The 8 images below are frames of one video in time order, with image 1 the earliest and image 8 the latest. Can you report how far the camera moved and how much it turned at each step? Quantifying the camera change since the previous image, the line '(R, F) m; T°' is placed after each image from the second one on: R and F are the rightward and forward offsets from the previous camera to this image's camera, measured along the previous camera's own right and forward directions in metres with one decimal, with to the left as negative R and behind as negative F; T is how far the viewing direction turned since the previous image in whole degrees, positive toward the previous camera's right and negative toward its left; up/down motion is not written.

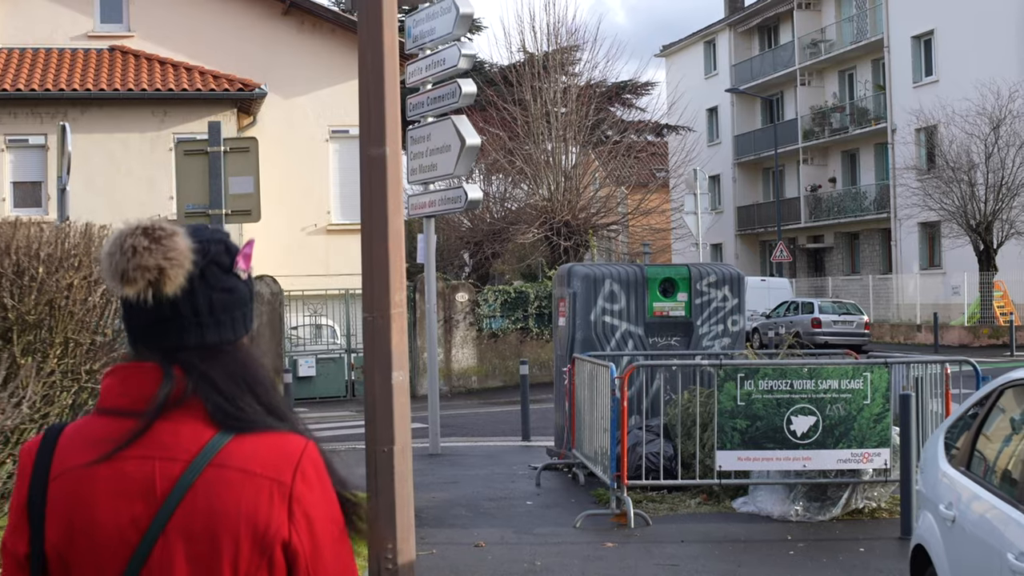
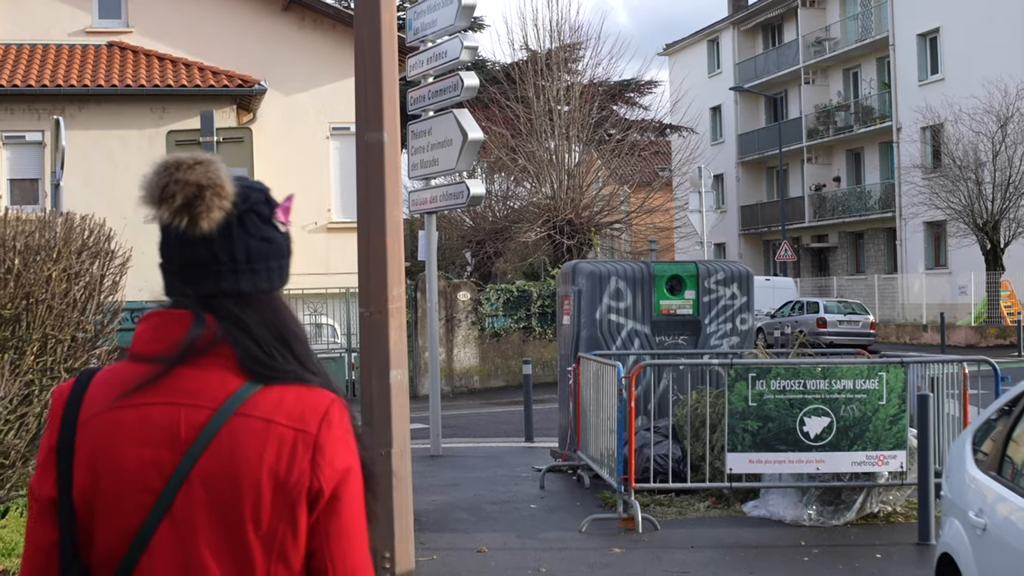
(0.0, +0.2) m; 0°
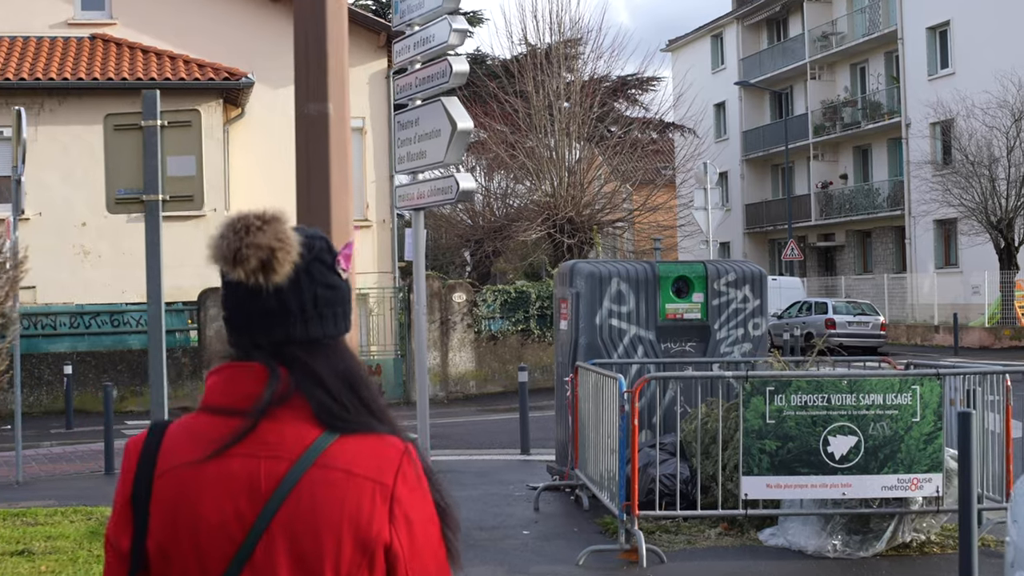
(+0.1, +0.8) m; 0°
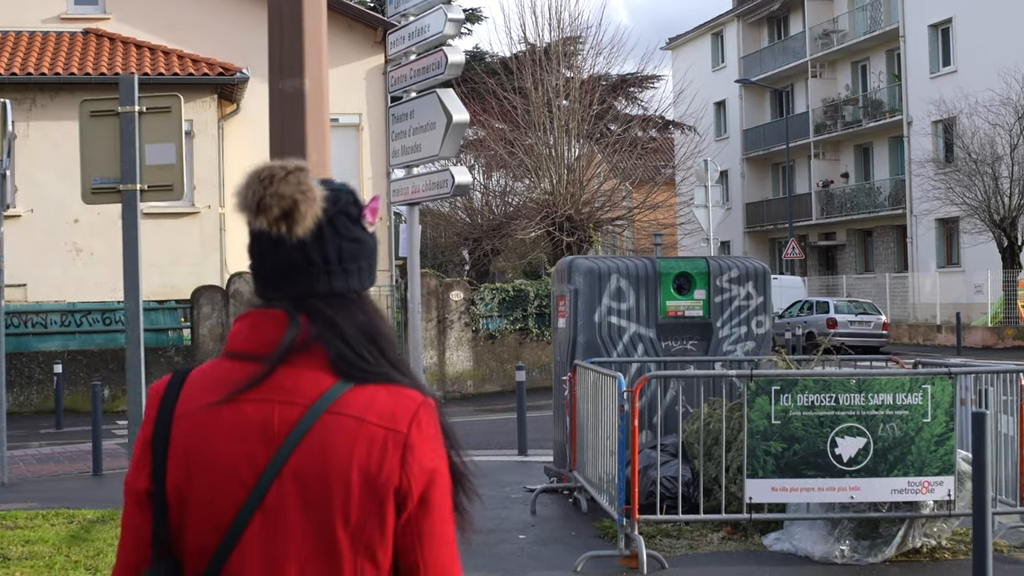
(0.0, +0.2) m; 0°
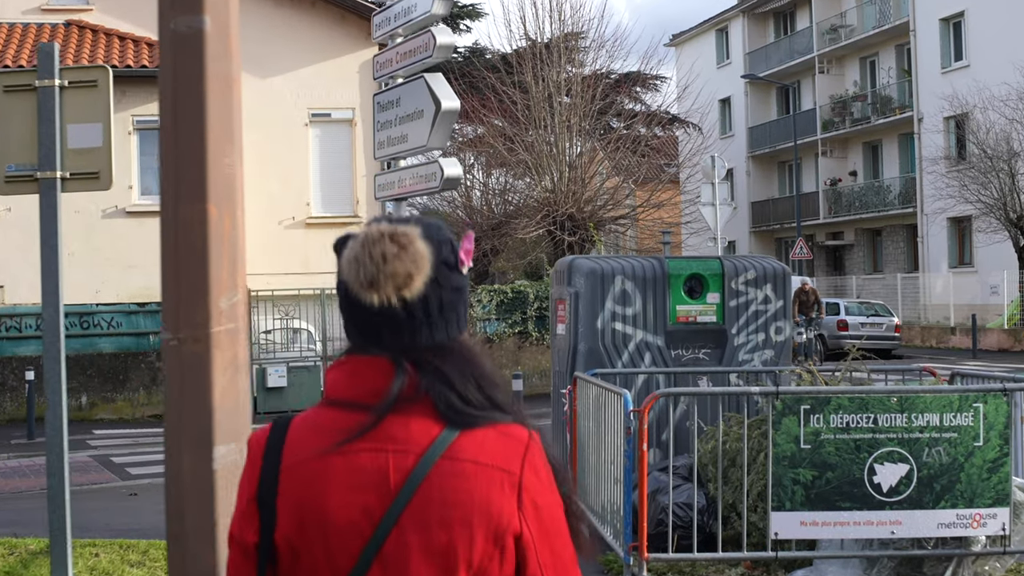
(+0.1, +0.8) m; 0°
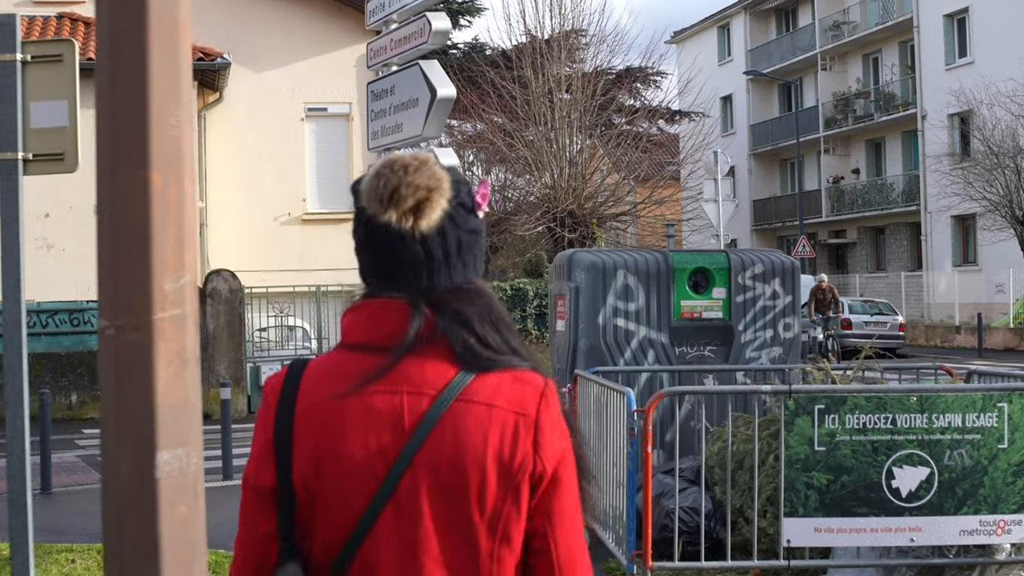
(0.0, +0.3) m; 0°
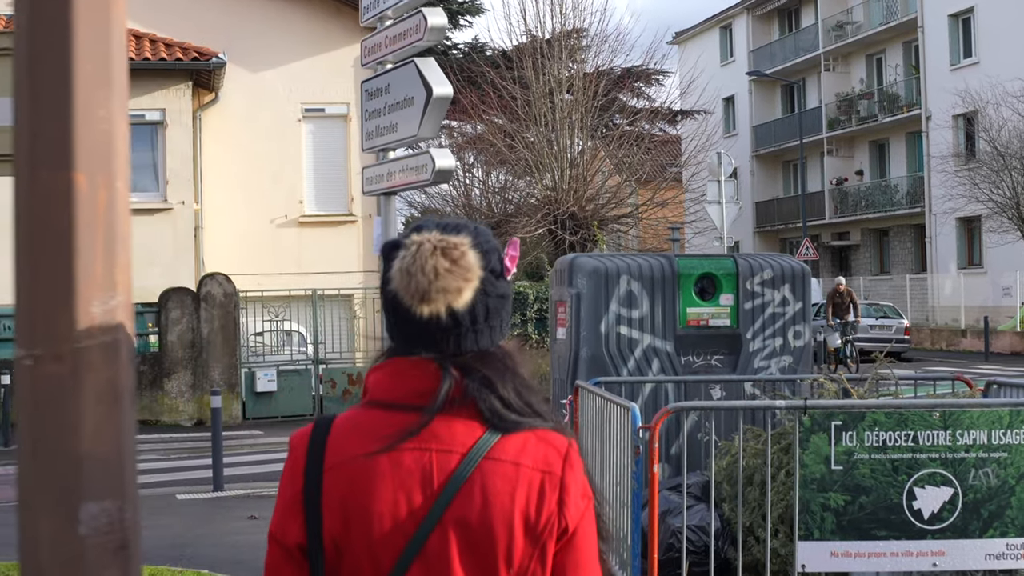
(0.0, +0.3) m; 0°
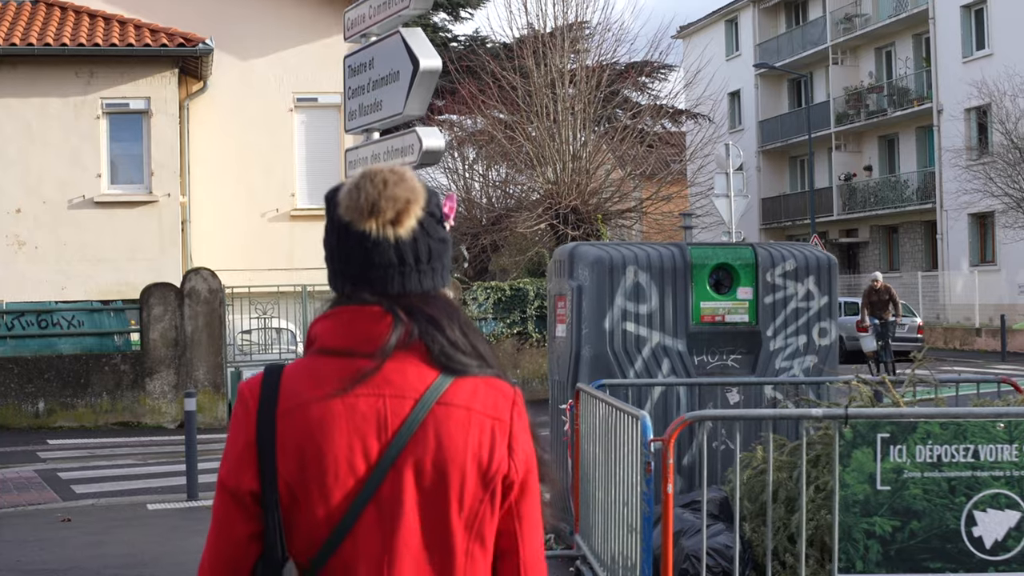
(+0.1, +0.7) m; 0°
